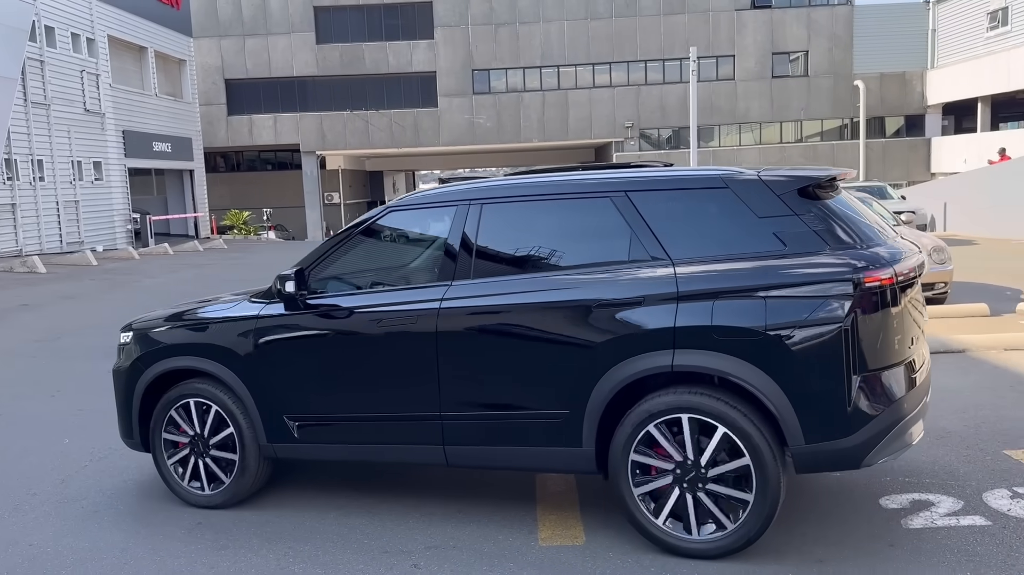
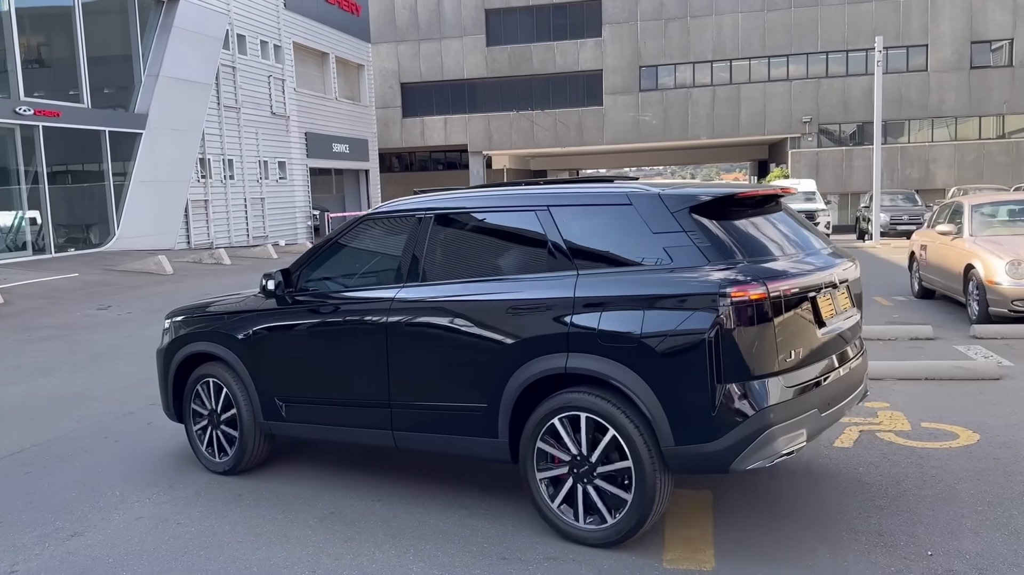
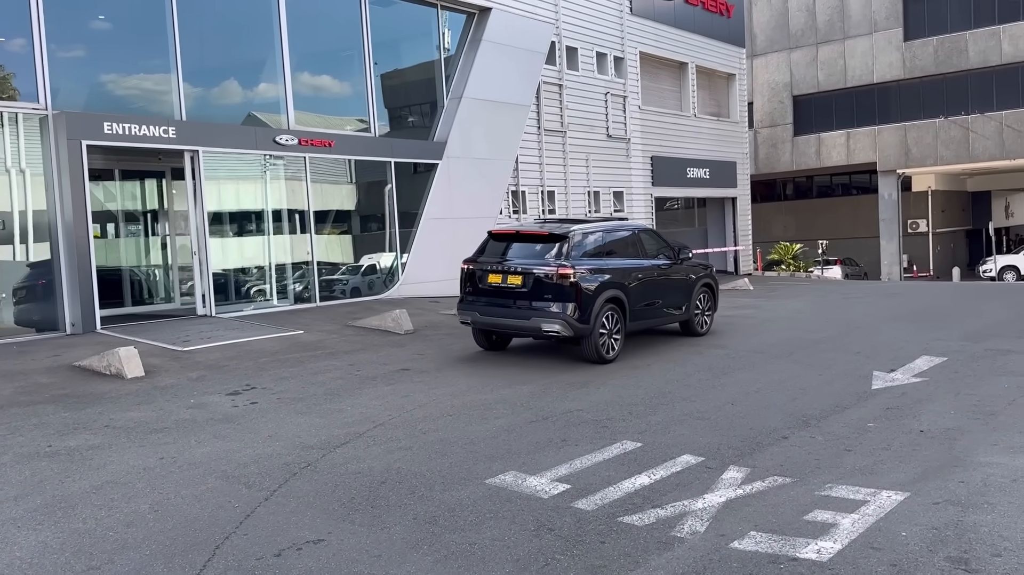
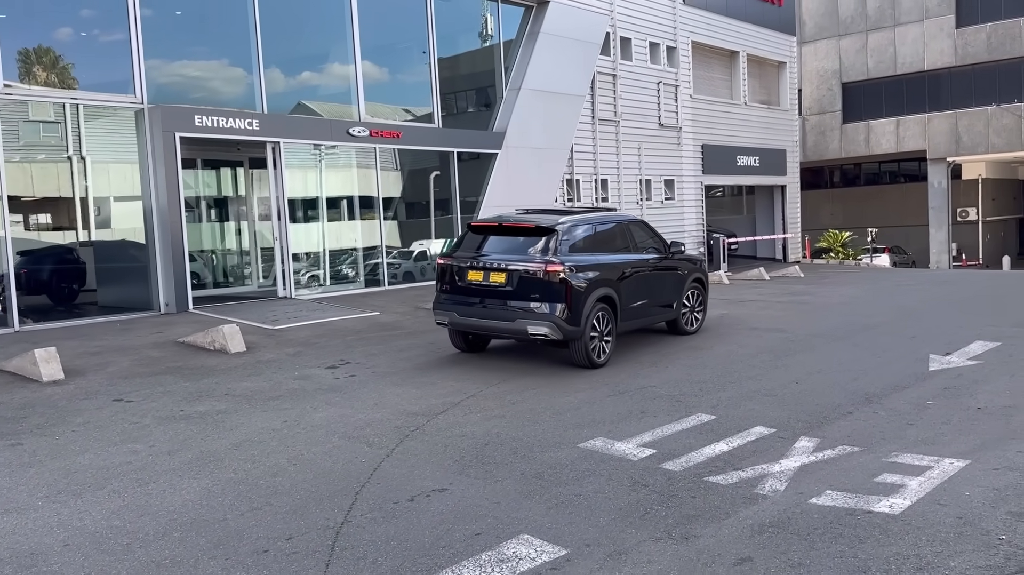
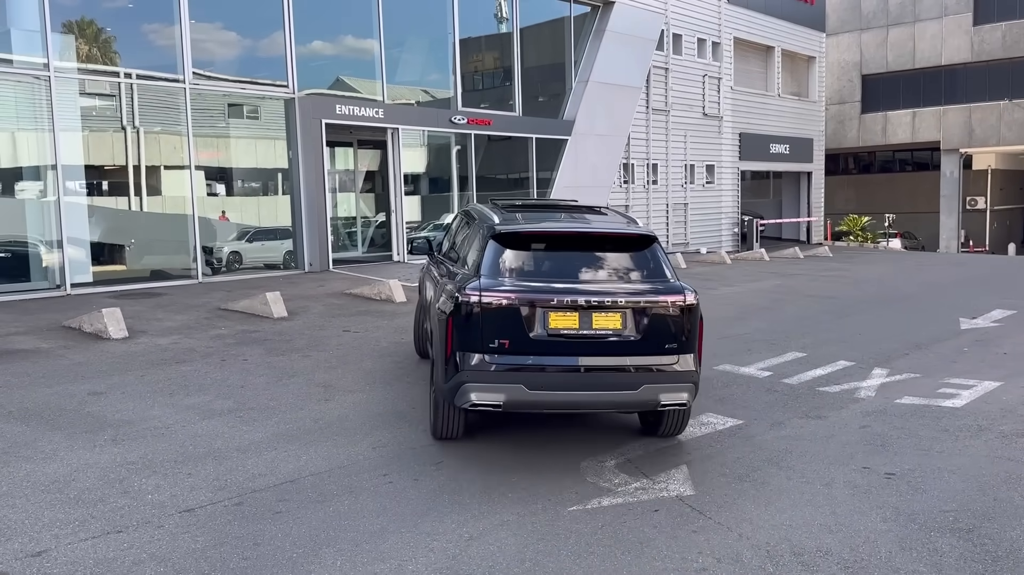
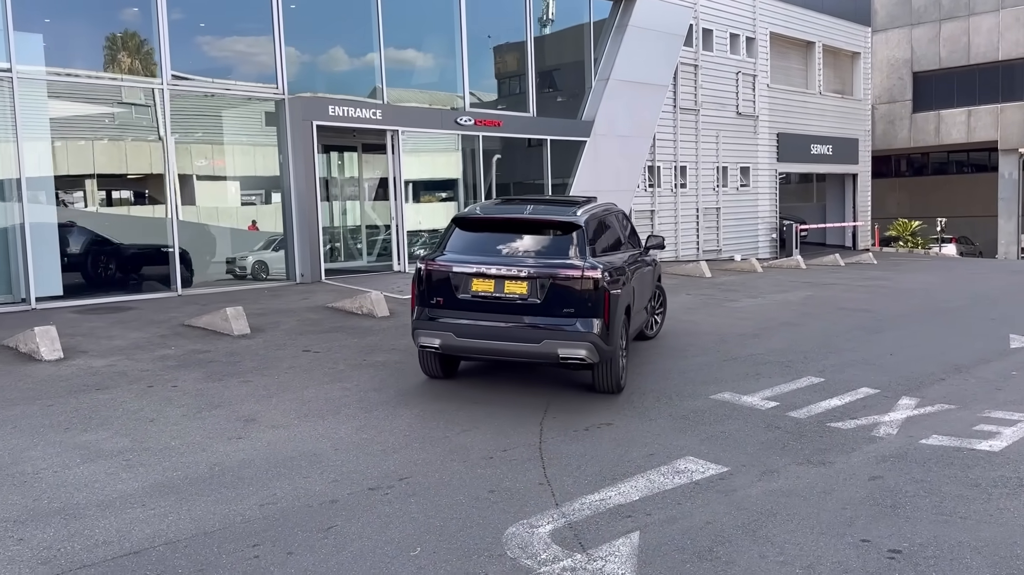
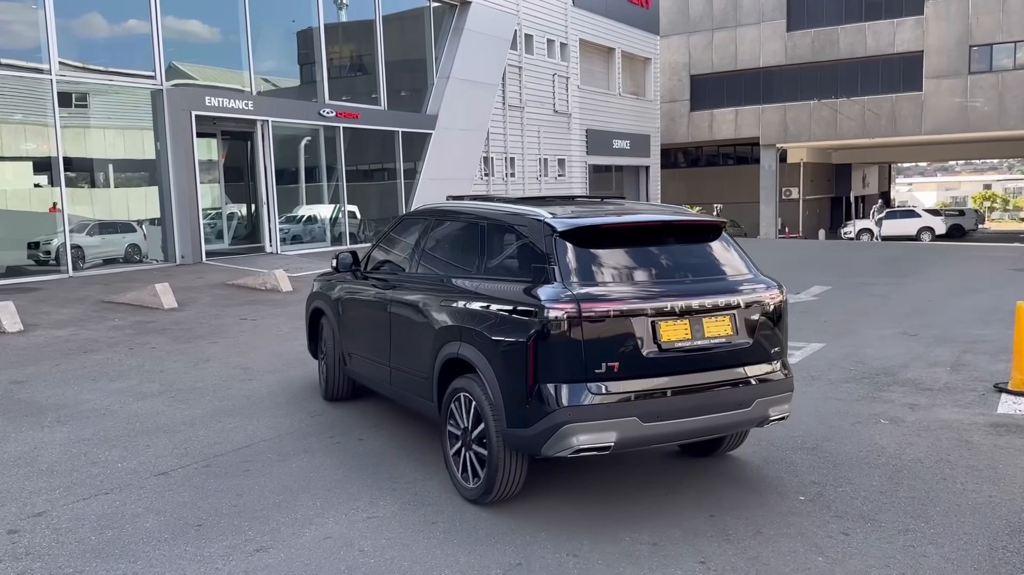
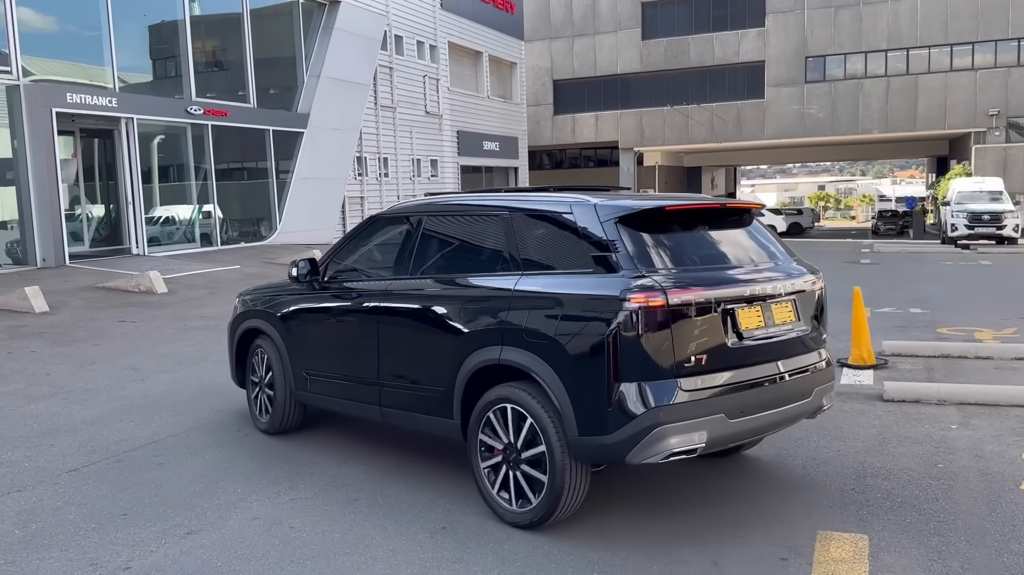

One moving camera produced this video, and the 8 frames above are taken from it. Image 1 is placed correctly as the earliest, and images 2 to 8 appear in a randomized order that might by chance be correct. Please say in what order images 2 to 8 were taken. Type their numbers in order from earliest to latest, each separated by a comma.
2, 8, 7, 5, 6, 4, 3
